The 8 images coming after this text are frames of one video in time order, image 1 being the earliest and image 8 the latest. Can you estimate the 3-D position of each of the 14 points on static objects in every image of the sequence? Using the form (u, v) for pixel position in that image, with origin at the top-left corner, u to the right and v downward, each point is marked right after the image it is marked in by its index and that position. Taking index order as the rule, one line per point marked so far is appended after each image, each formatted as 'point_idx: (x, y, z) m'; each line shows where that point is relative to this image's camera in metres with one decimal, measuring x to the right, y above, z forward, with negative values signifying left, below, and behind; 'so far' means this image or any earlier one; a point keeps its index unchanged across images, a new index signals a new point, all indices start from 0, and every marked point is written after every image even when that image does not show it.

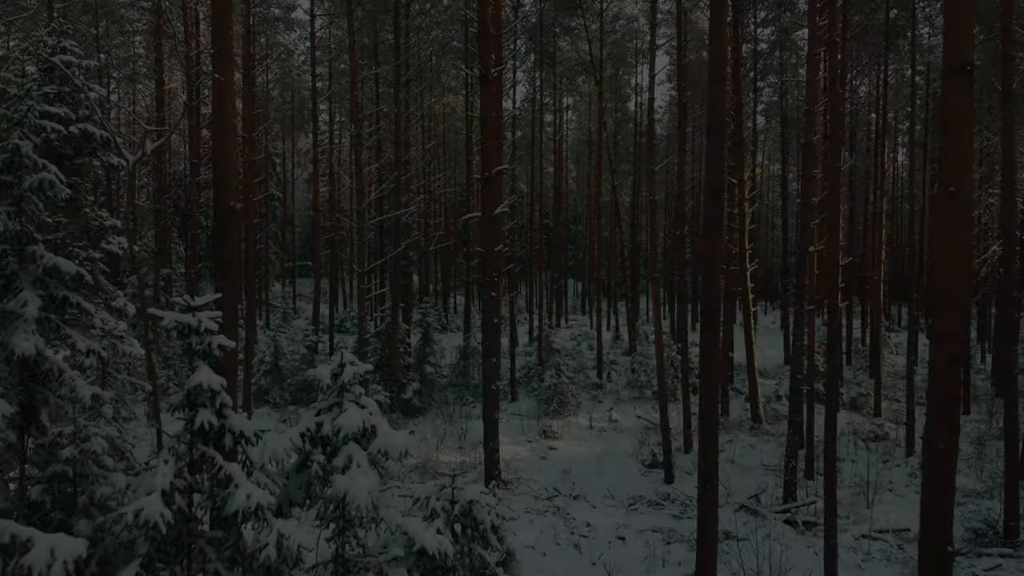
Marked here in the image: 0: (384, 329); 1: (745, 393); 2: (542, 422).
0: (-2.7, -0.9, +15.6) m
1: (+5.4, -2.5, +17.1) m
2: (+0.6, -2.6, +14.6) m
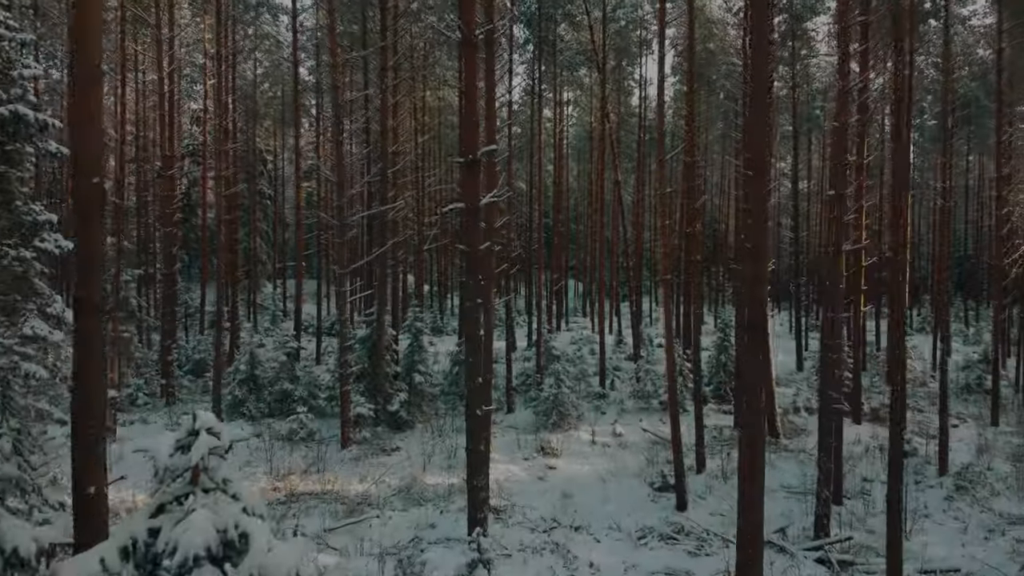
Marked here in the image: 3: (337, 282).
0: (-2.8, -0.9, +14.4) m
1: (+5.3, -2.5, +15.9) m
2: (+0.5, -2.7, +13.4) m
3: (-3.3, +0.1, +13.7) m
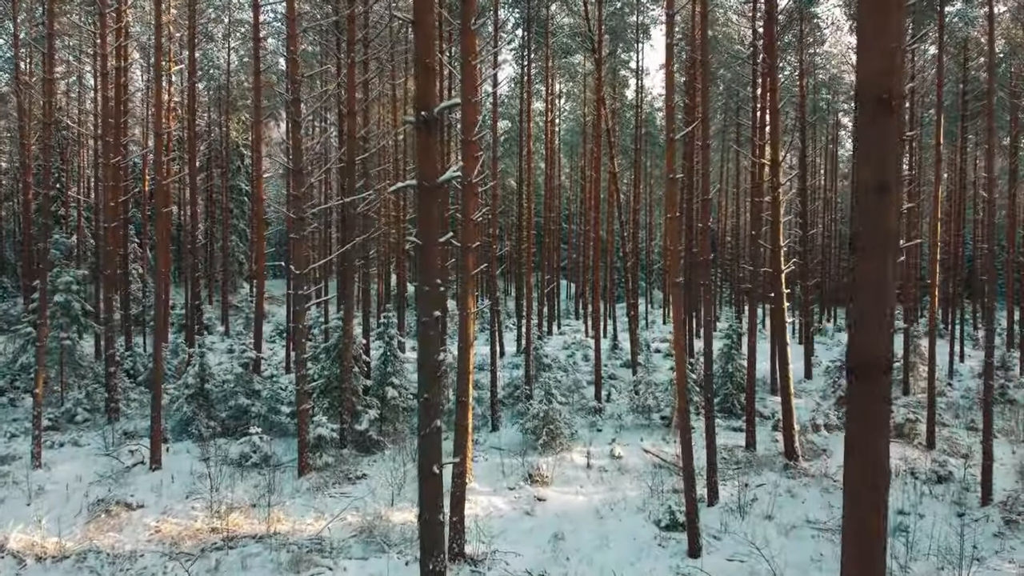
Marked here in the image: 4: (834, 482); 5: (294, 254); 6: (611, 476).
0: (-3.1, -0.9, +12.7) m
1: (+5.0, -2.6, +14.3) m
2: (+0.2, -2.7, +11.7) m
3: (-3.5, +0.1, +12.0) m
4: (+5.0, -3.0, +11.5) m
5: (-3.4, +0.5, +11.7) m
6: (+1.5, -2.9, +11.3) m
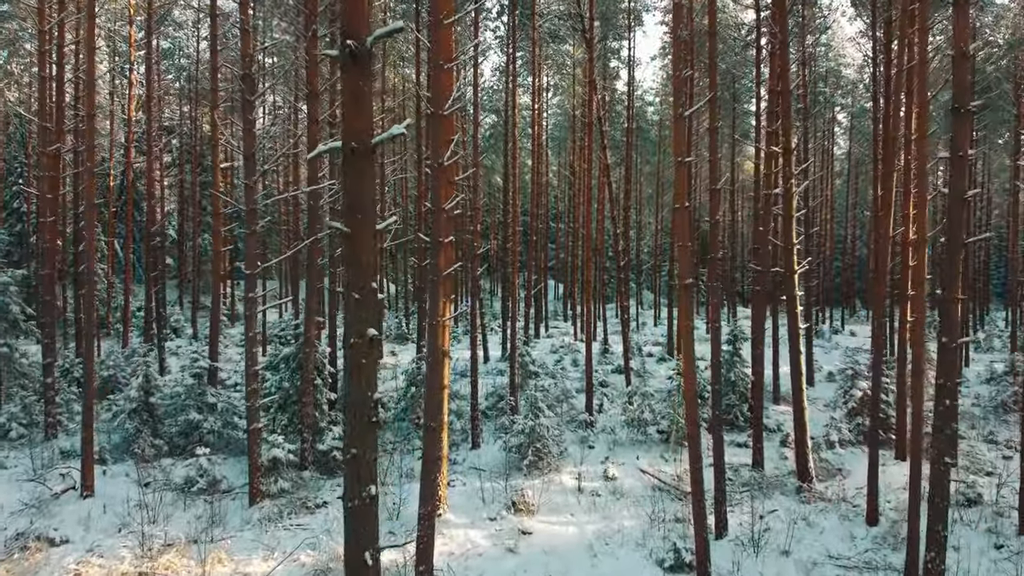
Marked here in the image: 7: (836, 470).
0: (-3.3, -1.0, +11.3) m
1: (+4.7, -2.6, +13.1) m
2: (0.0, -2.8, +10.4) m
3: (-3.8, 0.0, +10.7) m
4: (+4.8, -3.1, +10.3) m
5: (-3.7, +0.5, +10.3) m
6: (+1.3, -2.9, +10.0) m
7: (+5.0, -2.8, +11.3) m
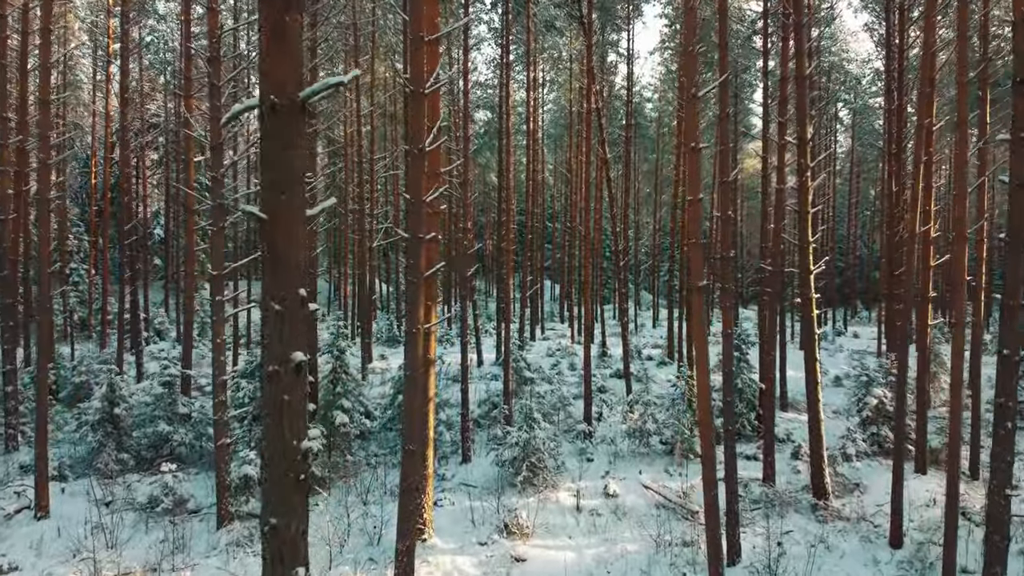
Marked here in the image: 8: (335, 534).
0: (-3.4, -1.0, +10.5) m
1: (+4.6, -2.6, +12.3) m
2: (-0.1, -2.8, +9.6) m
3: (-3.9, 0.0, +9.8) m
4: (+4.7, -3.1, +9.5) m
5: (-3.8, +0.5, +9.5) m
6: (+1.2, -2.9, +9.2) m
7: (+4.9, -2.8, +10.6) m
8: (-2.0, -2.9, +8.5) m
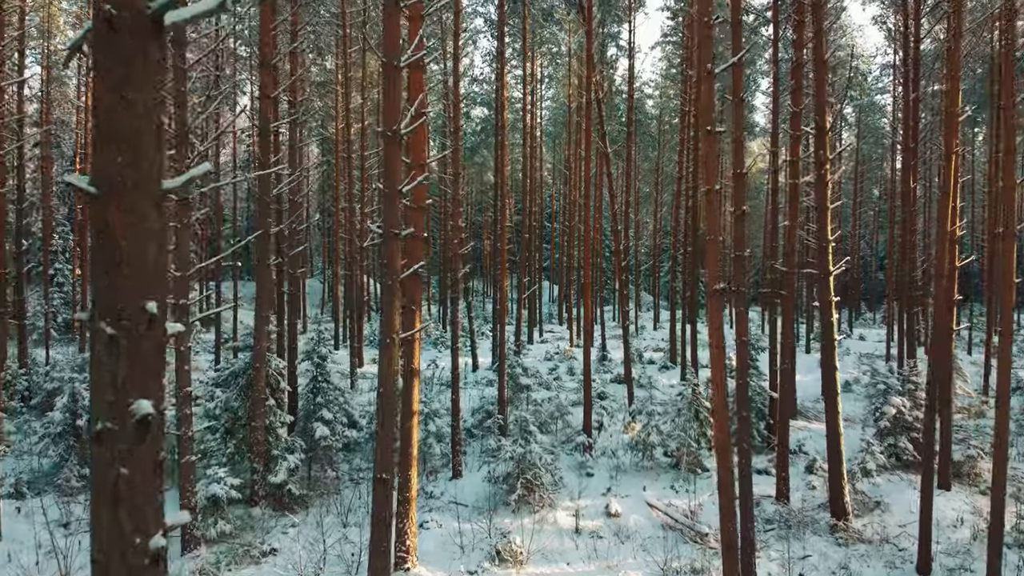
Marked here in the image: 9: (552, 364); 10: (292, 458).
0: (-3.5, -1.0, +9.7) m
1: (+4.5, -2.7, +11.5) m
2: (-0.2, -2.8, +8.8) m
3: (-4.0, 0.0, +9.0) m
4: (+4.6, -3.1, +8.7) m
5: (-3.9, +0.5, +8.7) m
6: (+1.1, -3.0, +8.5) m
7: (+4.8, -2.9, +9.8) m
8: (-2.1, -2.9, +7.8) m
9: (+1.1, -2.0, +19.4) m
10: (-2.8, -2.2, +9.5) m
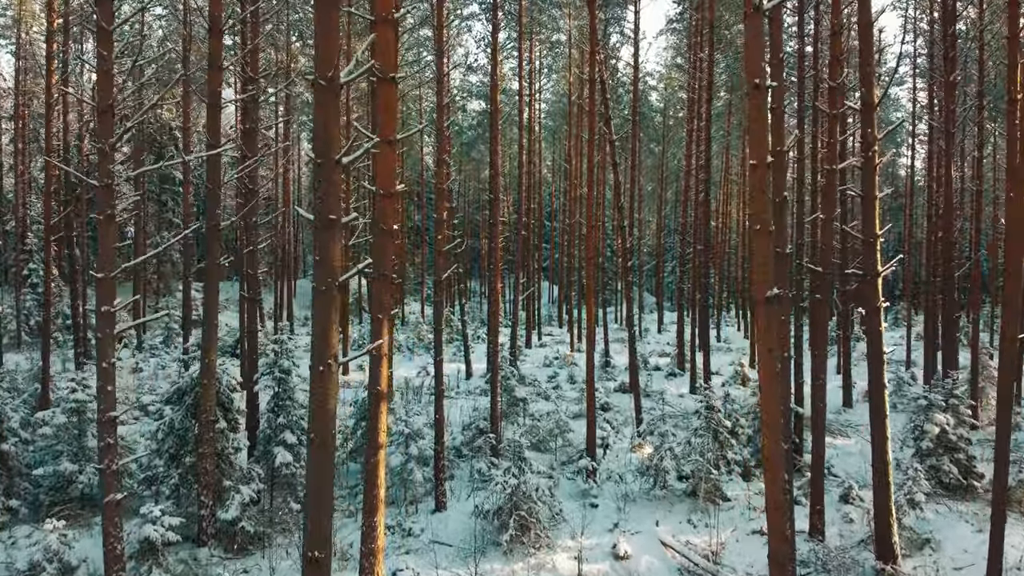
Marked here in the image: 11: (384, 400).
0: (-3.6, -1.1, +8.4) m
1: (+4.4, -2.7, +10.1) m
2: (-0.3, -2.9, +7.5) m
3: (-4.1, -0.1, +7.7) m
4: (+4.5, -3.1, +7.4) m
5: (-4.0, +0.4, +7.3) m
6: (+1.0, -3.0, +7.1) m
7: (+4.7, -2.9, +8.4) m
8: (-2.2, -2.9, +6.4) m
9: (+1.0, -2.0, +18.0) m
10: (-2.9, -2.2, +8.2) m
11: (-1.1, -0.9, +6.1) m
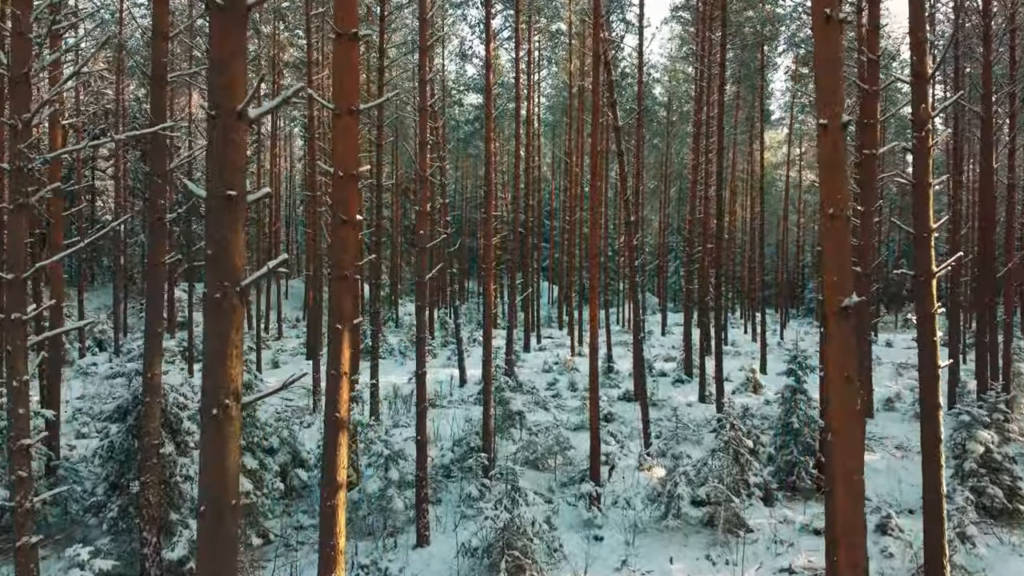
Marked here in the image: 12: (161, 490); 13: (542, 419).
0: (-3.7, -1.1, +7.3) m
1: (+4.4, -2.7, +9.0) m
2: (-0.4, -2.9, +6.4) m
3: (-4.1, -0.1, +6.6) m
4: (+4.4, -3.2, +6.3) m
5: (-4.0, +0.4, +6.2) m
6: (+0.9, -3.0, +6.0) m
7: (+4.6, -2.9, +7.3) m
8: (-2.3, -2.9, +5.3) m
9: (+0.9, -2.0, +16.9) m
10: (-3.0, -2.2, +7.1) m
11: (-1.1, -0.9, +5.0) m
12: (-3.3, -1.9, +7.0) m
13: (+0.5, -2.3, +12.9) m
